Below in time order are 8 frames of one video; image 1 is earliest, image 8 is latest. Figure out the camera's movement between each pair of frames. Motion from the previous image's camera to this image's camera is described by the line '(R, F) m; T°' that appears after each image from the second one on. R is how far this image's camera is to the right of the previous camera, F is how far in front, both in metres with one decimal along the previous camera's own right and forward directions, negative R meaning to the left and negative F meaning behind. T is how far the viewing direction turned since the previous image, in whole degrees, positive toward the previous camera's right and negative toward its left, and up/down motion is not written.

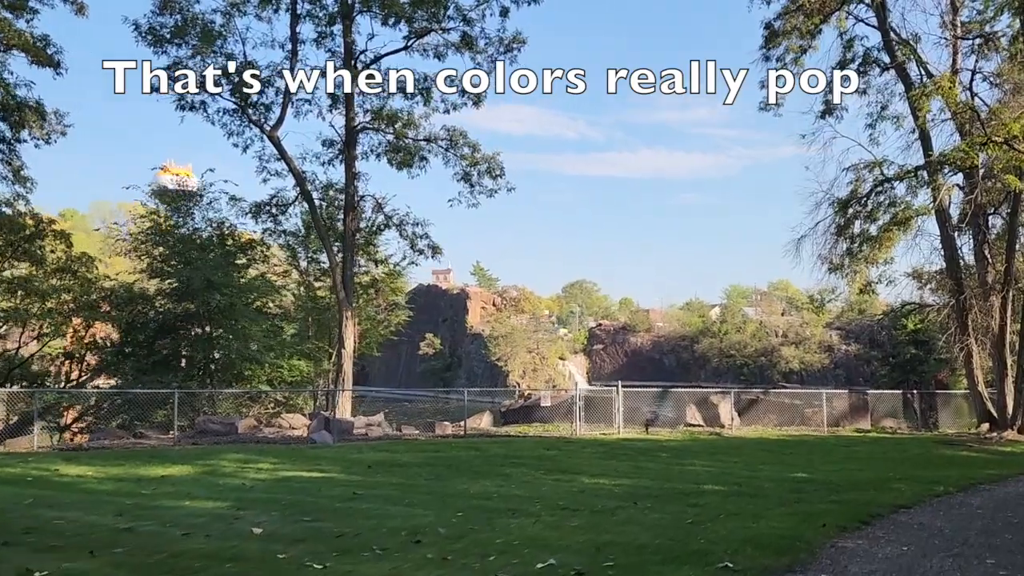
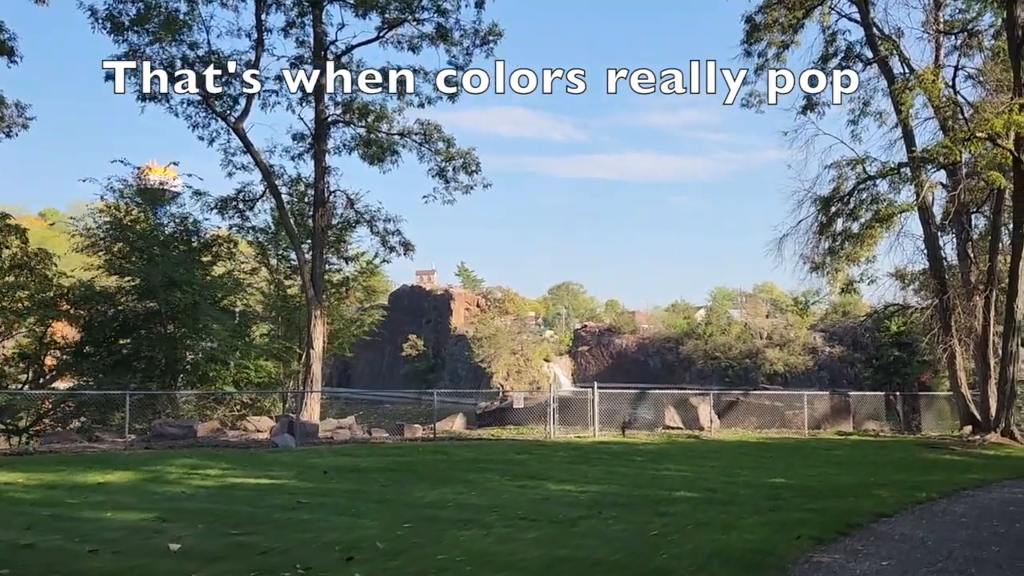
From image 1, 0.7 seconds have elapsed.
(+0.3, +0.6) m; +1°
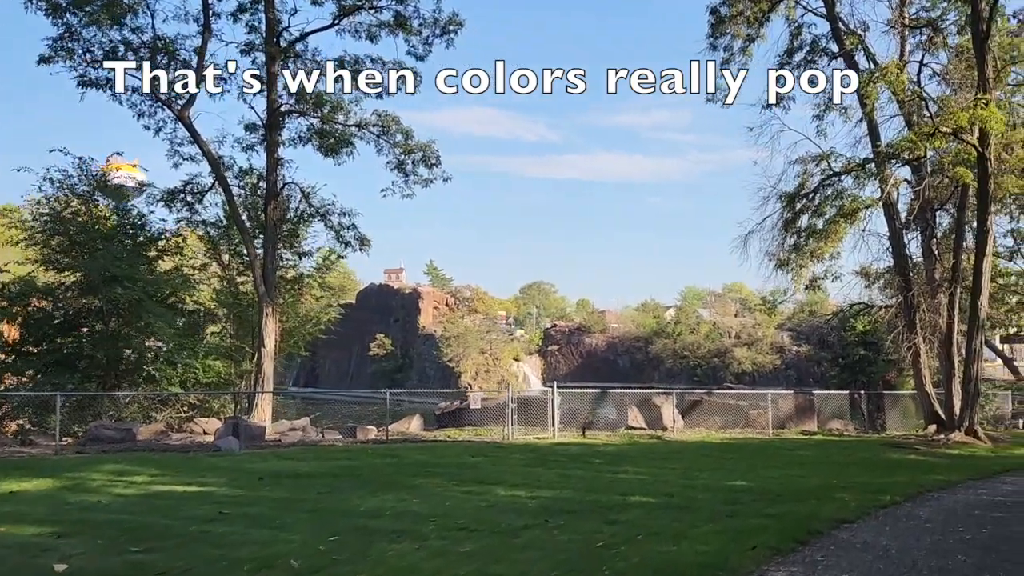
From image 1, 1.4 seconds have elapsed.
(+0.3, +0.6) m; +2°
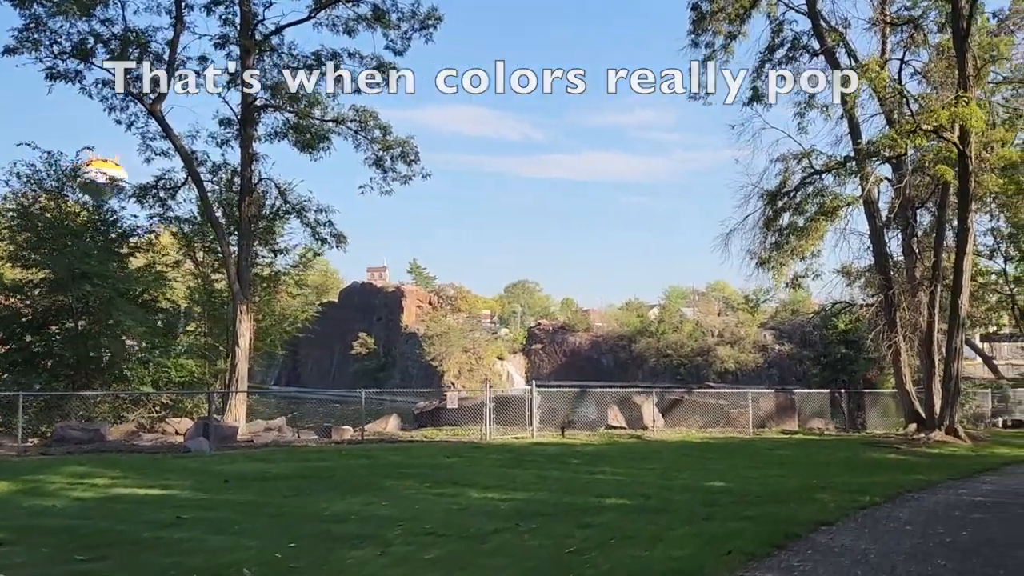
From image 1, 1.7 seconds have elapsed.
(+0.1, +0.3) m; +1°
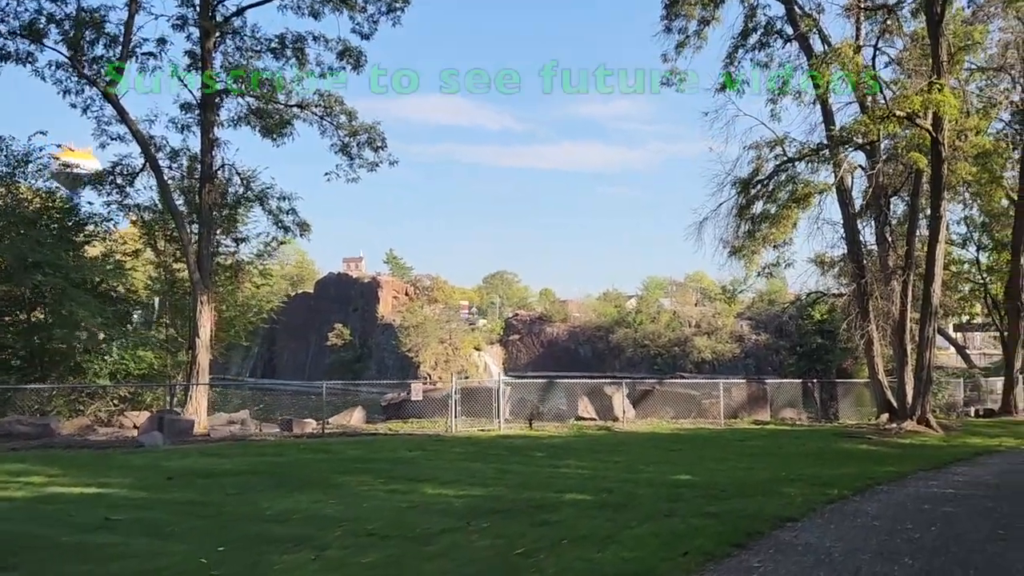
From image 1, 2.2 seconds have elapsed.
(+0.3, +0.4) m; +1°
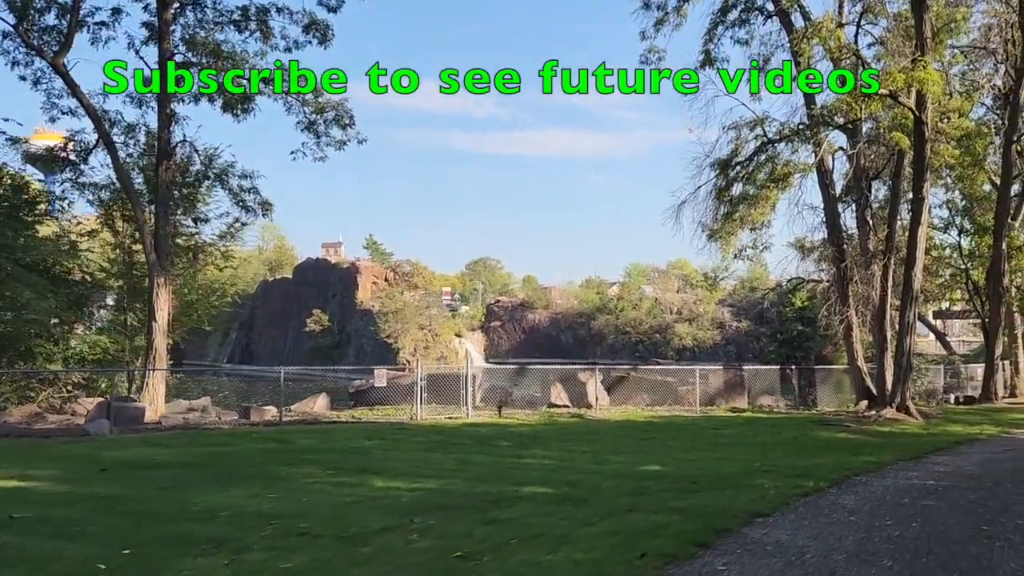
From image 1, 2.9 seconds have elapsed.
(+0.3, +0.7) m; +1°
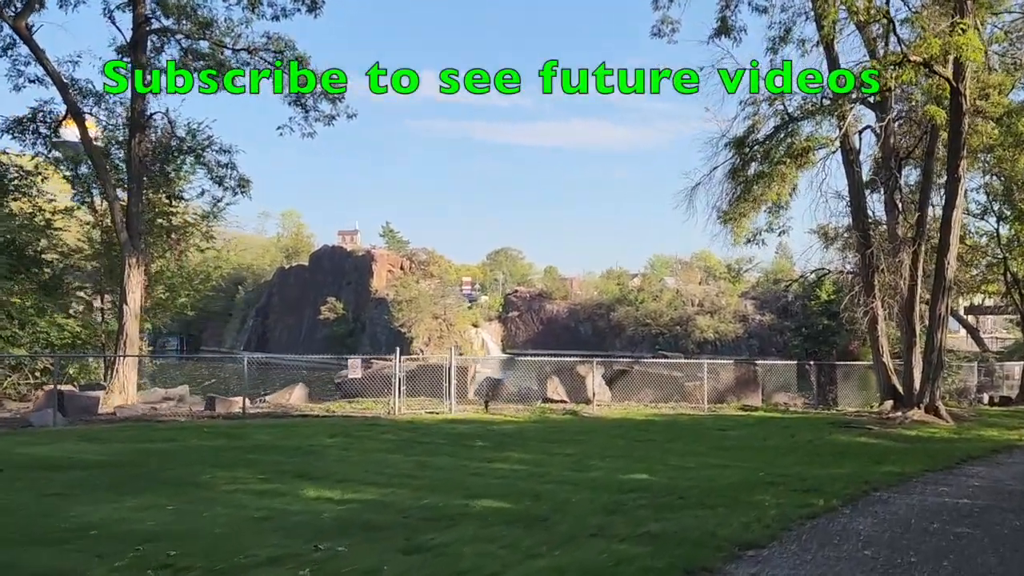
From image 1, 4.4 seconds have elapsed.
(+0.6, +1.4) m; -2°
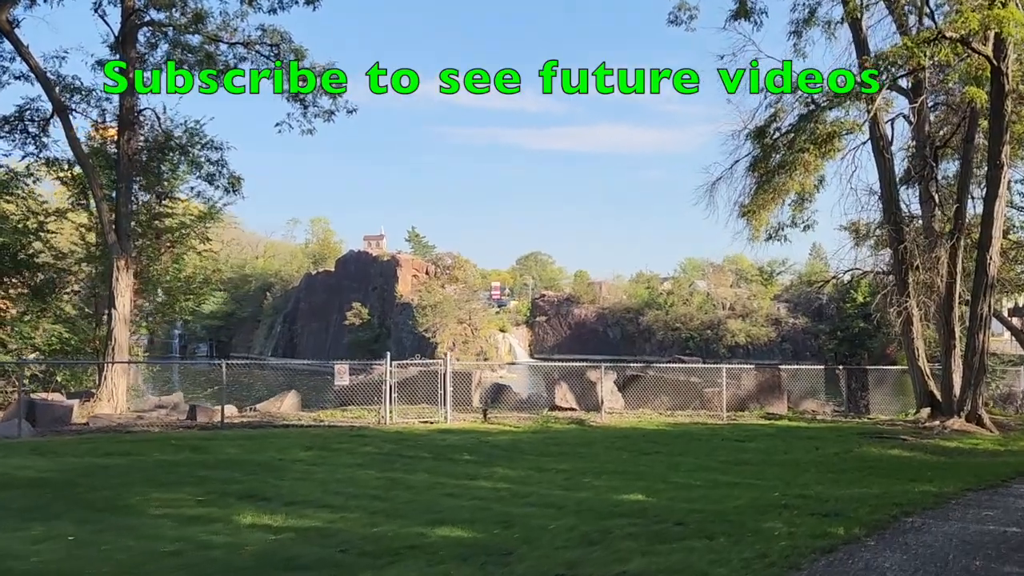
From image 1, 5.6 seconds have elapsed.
(+0.6, +1.1) m; -2°
